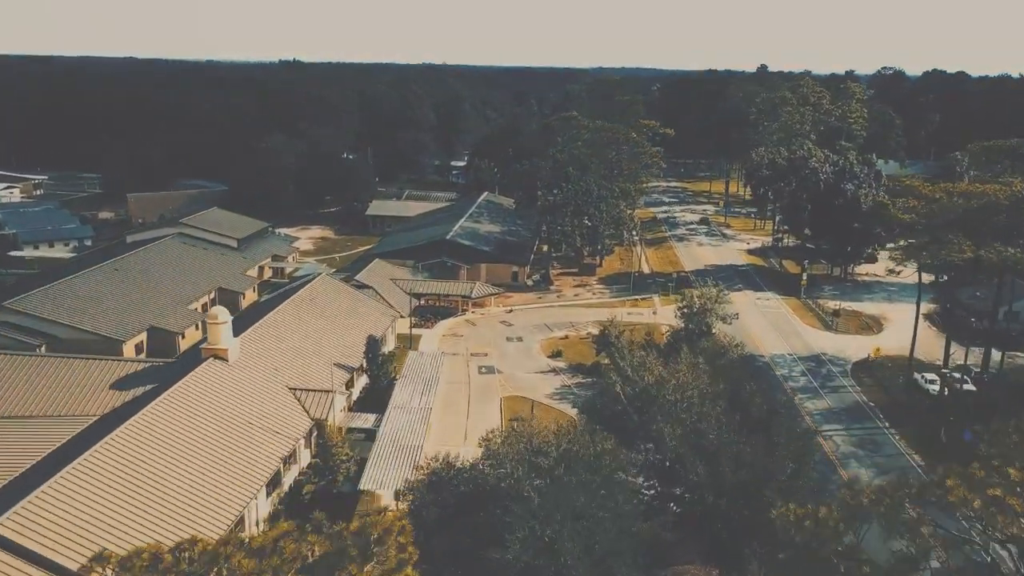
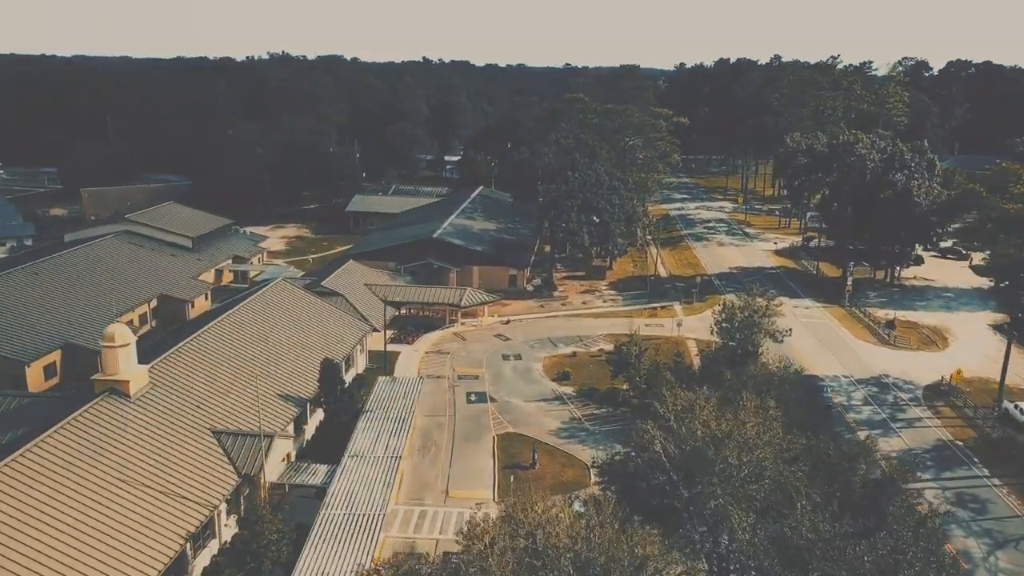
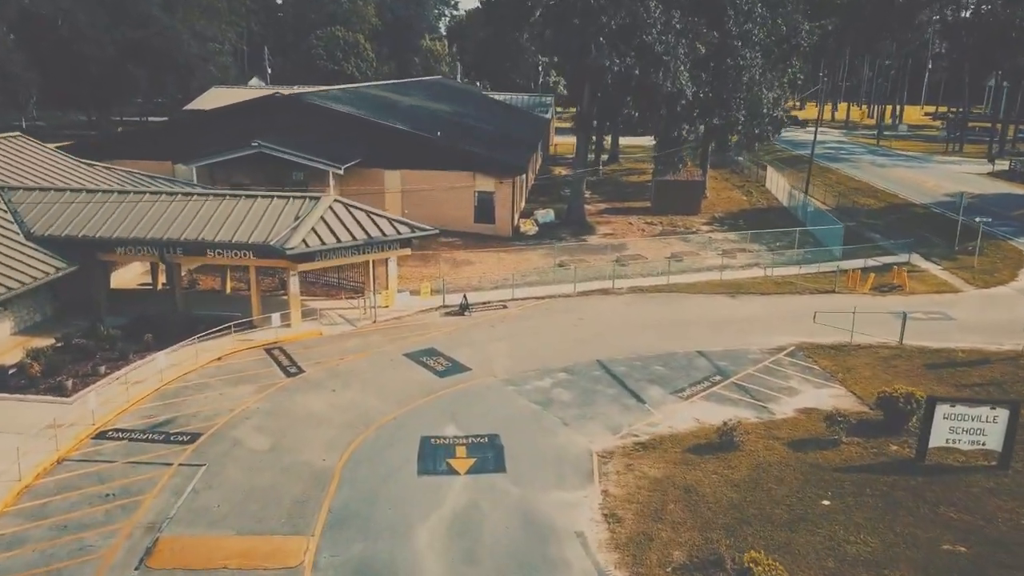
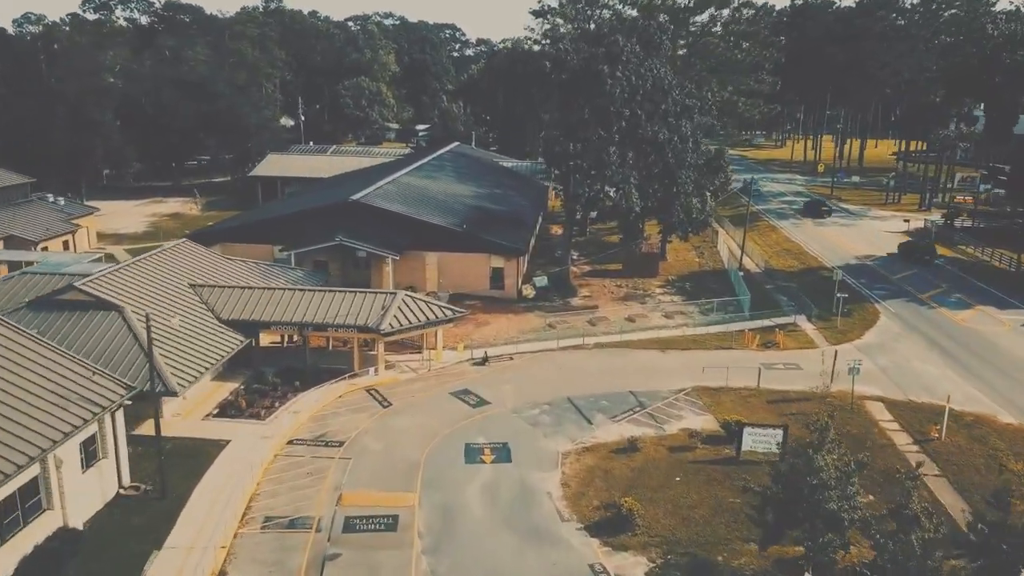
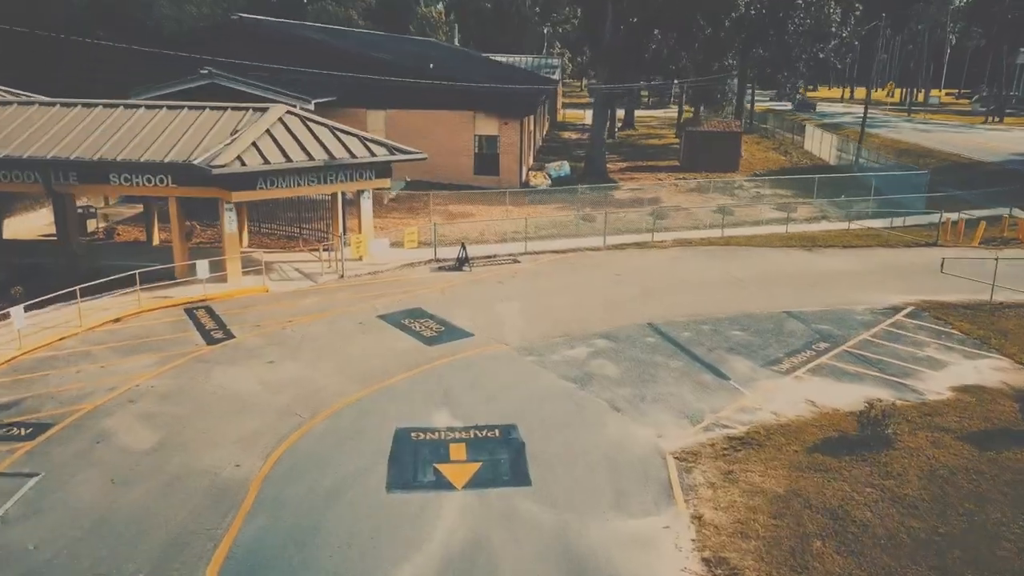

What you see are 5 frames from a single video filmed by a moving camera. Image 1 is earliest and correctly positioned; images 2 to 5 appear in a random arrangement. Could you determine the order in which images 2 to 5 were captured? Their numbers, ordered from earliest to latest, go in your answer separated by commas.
2, 4, 3, 5
